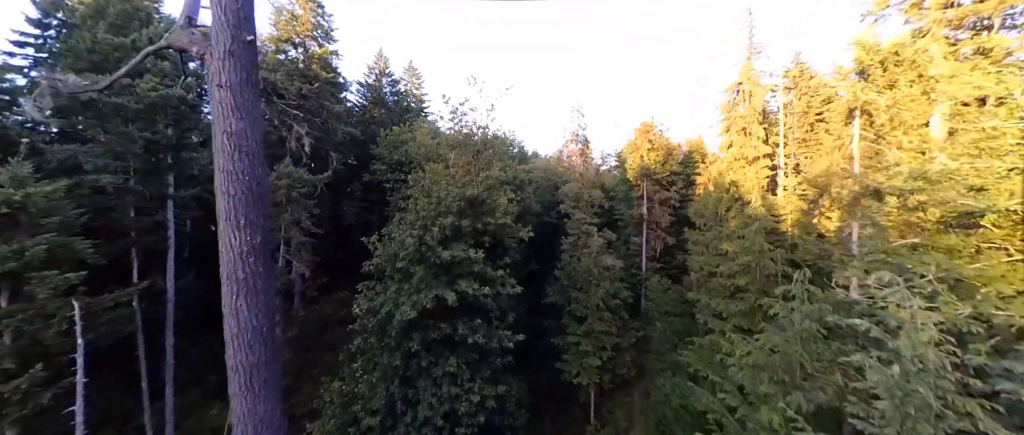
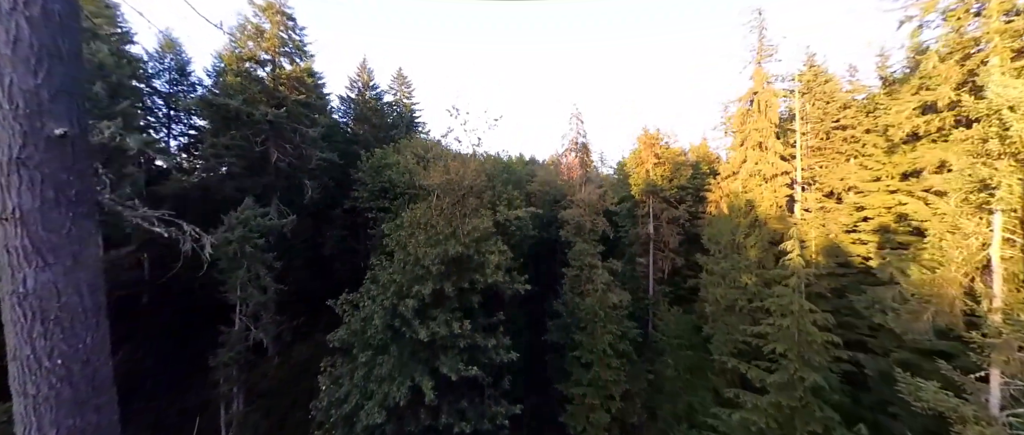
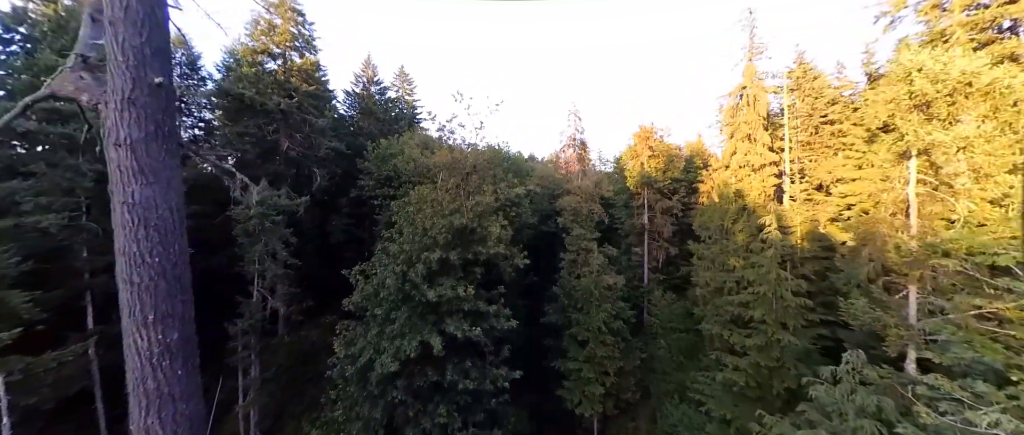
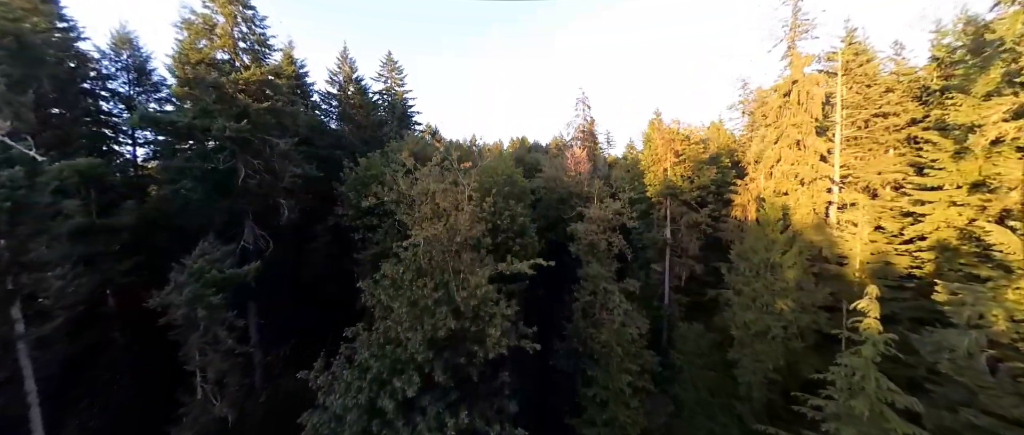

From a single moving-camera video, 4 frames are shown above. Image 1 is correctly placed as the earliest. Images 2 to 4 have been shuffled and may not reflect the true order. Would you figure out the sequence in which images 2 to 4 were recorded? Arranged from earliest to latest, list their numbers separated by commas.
3, 2, 4
